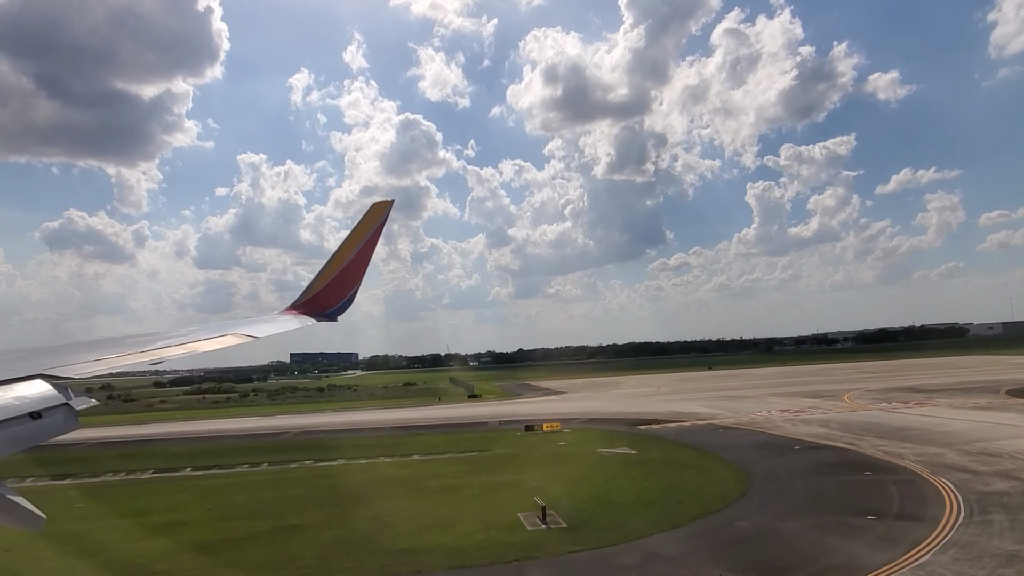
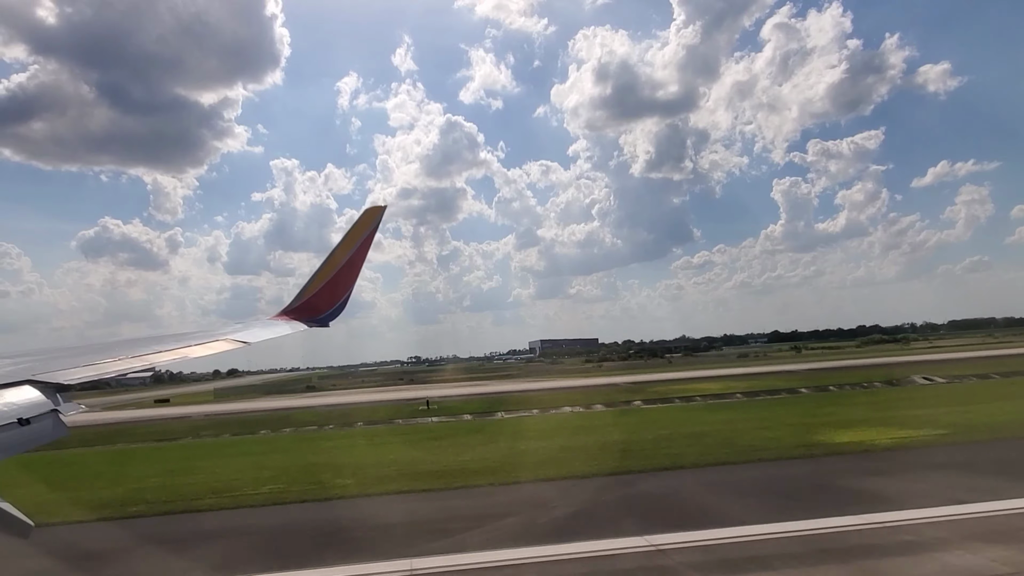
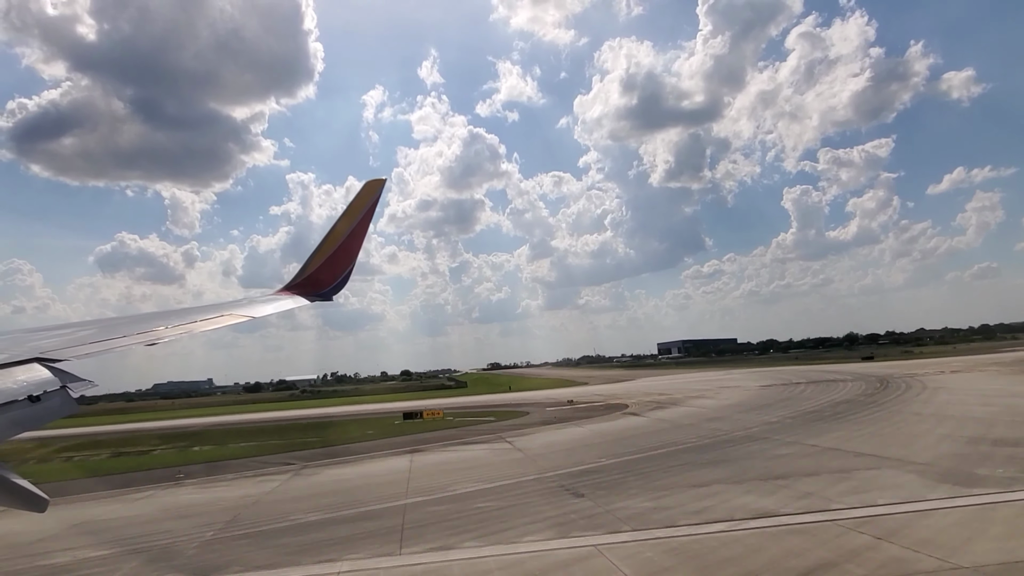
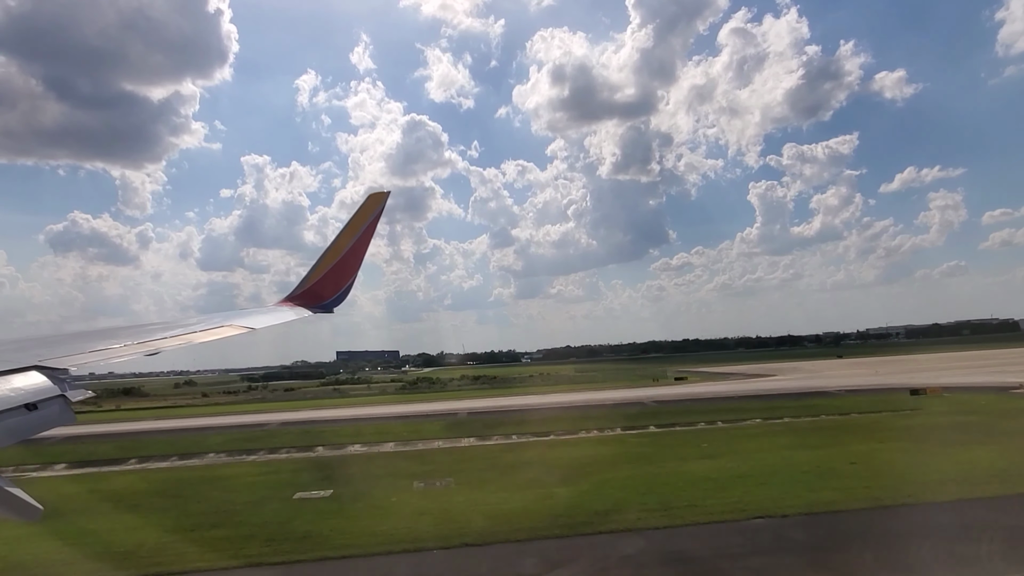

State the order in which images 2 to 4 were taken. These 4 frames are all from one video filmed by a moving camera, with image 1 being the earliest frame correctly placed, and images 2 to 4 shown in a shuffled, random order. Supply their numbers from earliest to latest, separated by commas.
4, 2, 3
